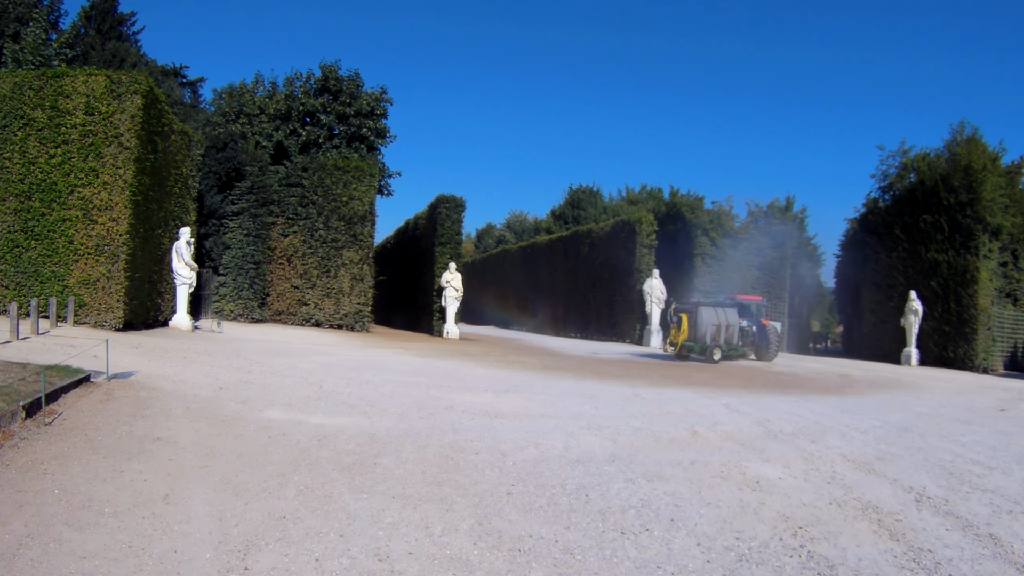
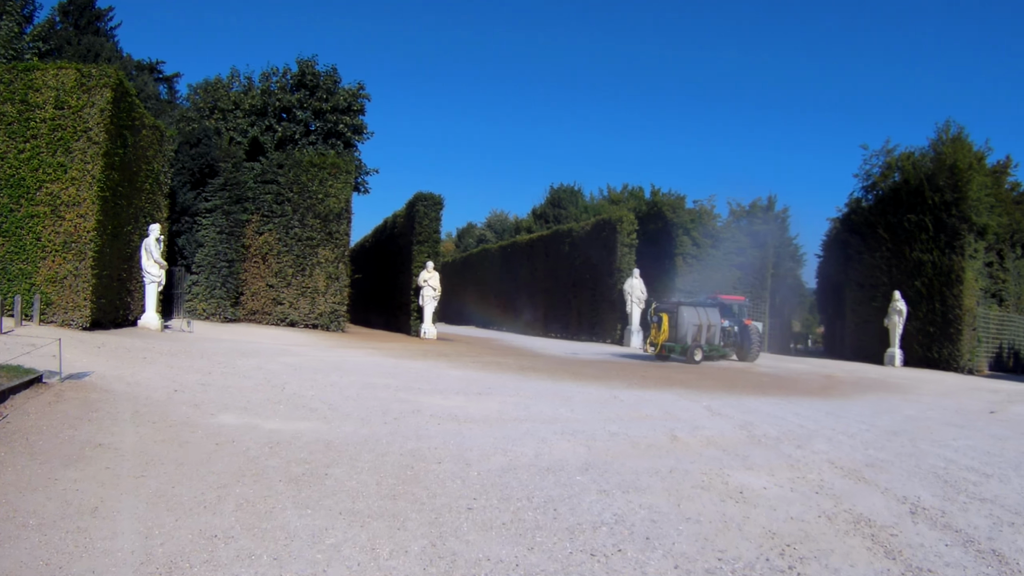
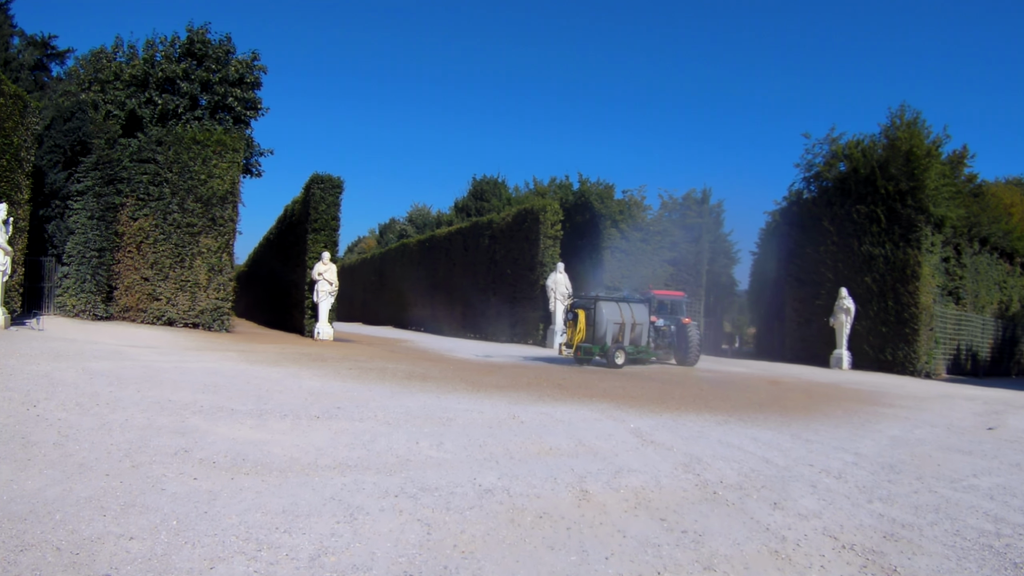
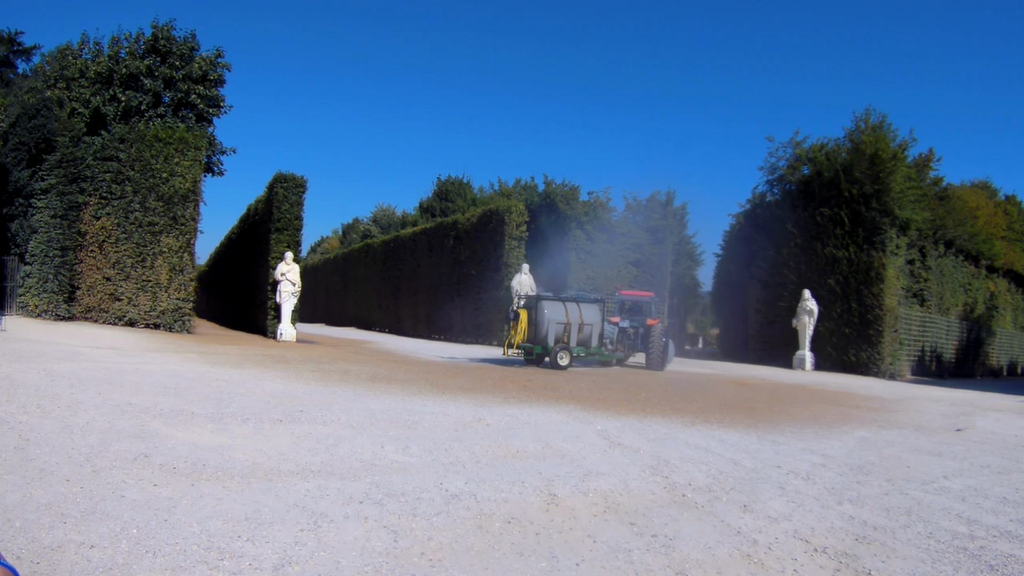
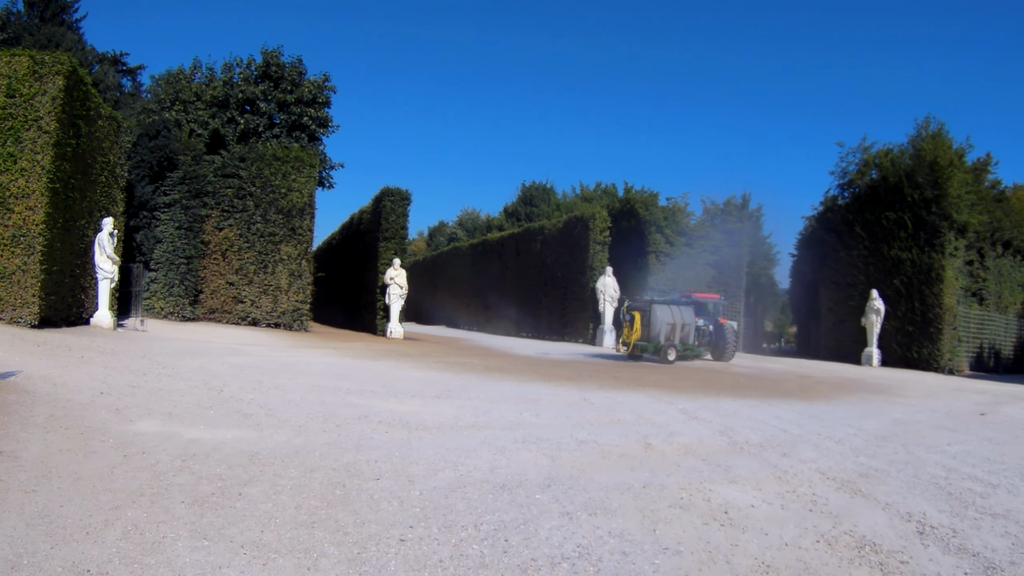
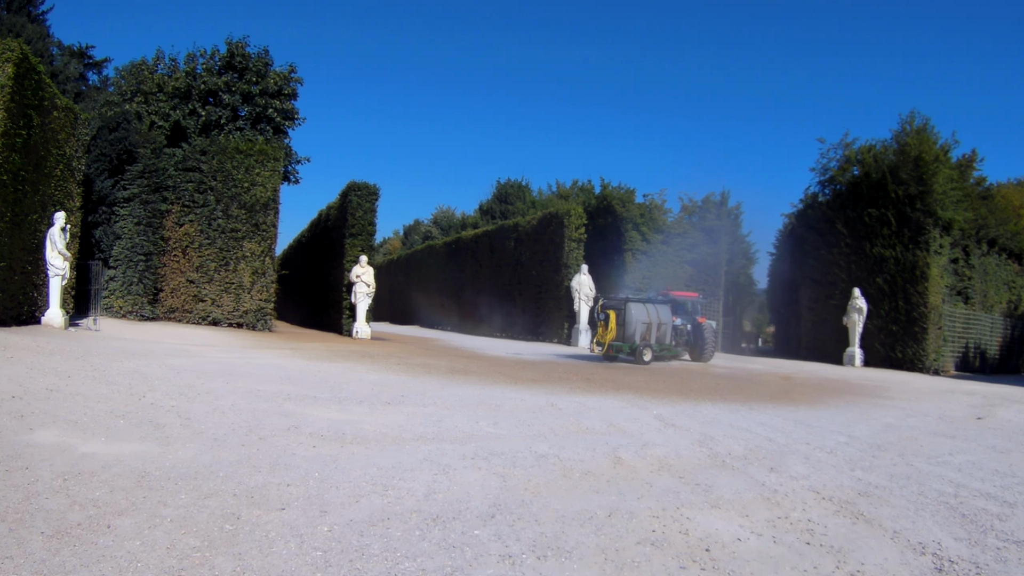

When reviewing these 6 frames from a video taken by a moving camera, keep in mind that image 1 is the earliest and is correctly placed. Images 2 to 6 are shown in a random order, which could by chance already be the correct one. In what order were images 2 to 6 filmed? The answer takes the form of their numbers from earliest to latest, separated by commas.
2, 5, 6, 3, 4
